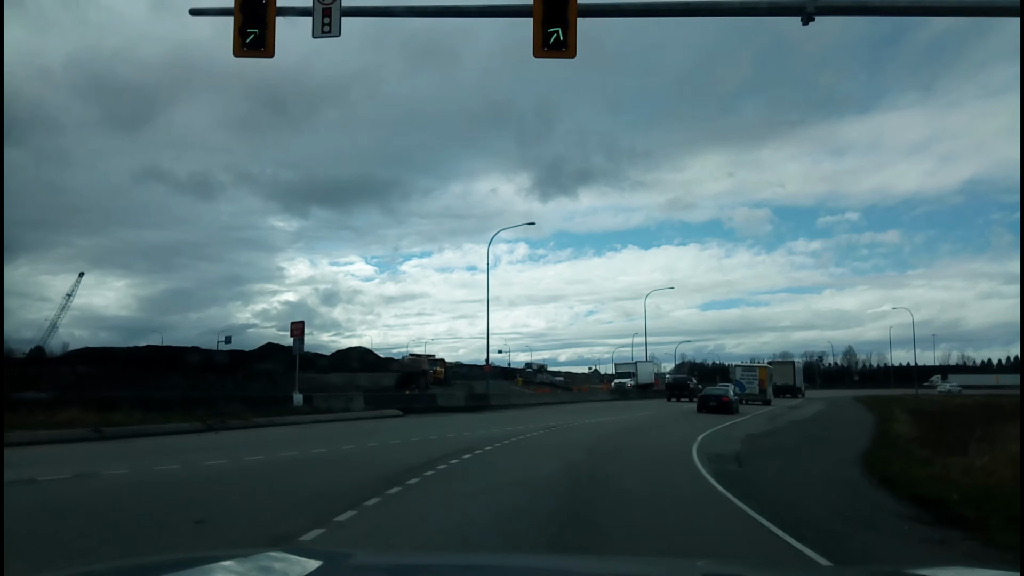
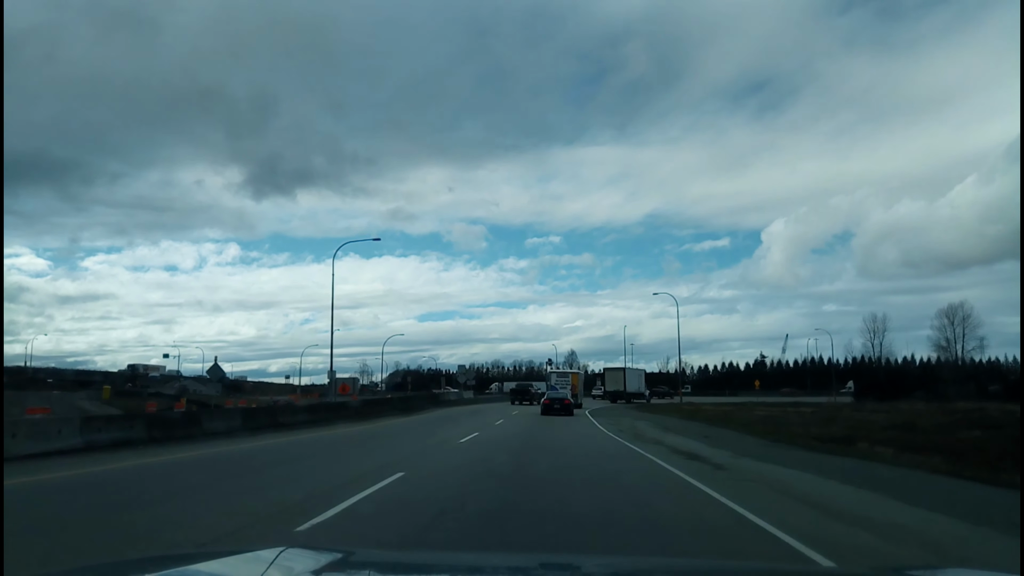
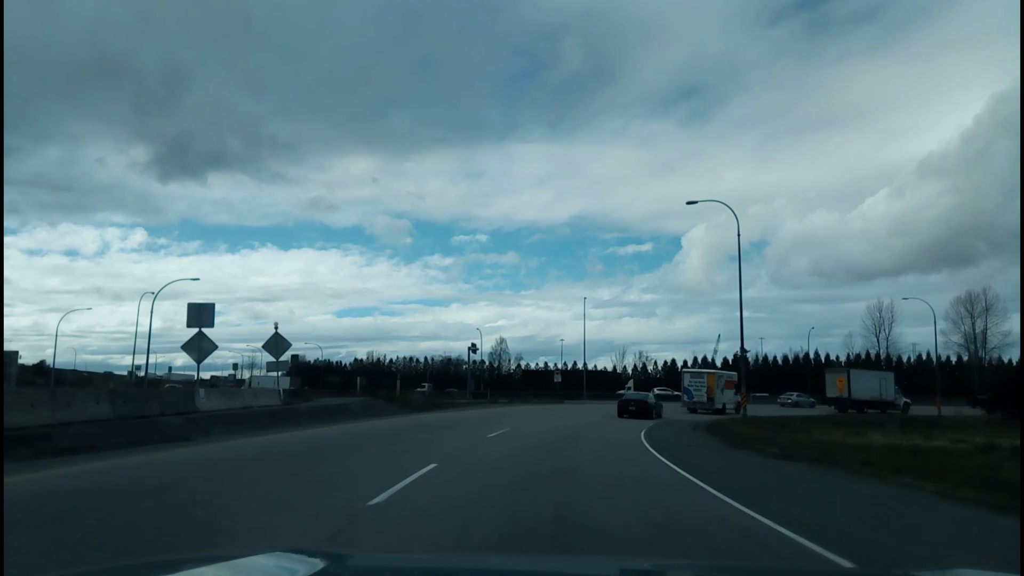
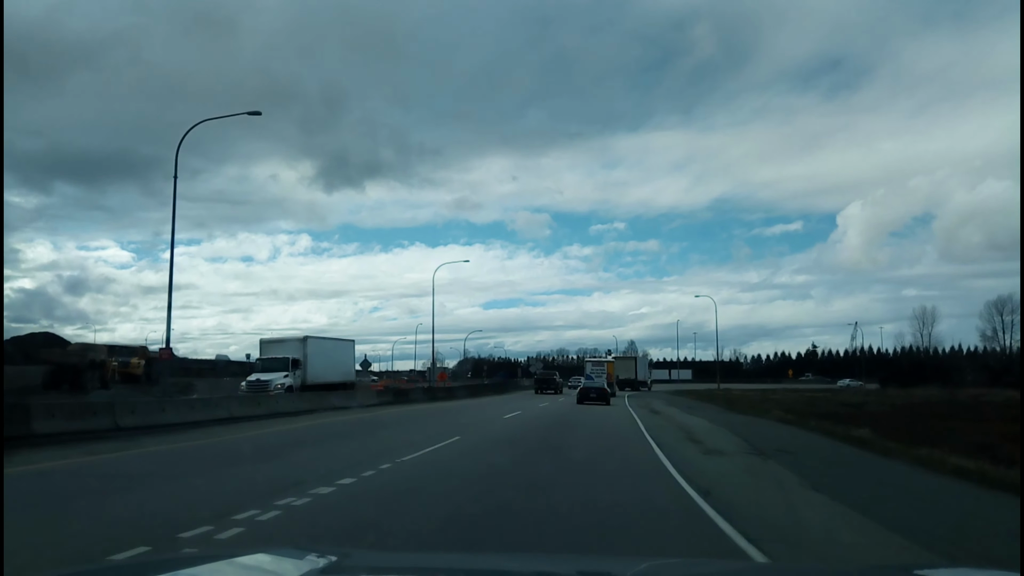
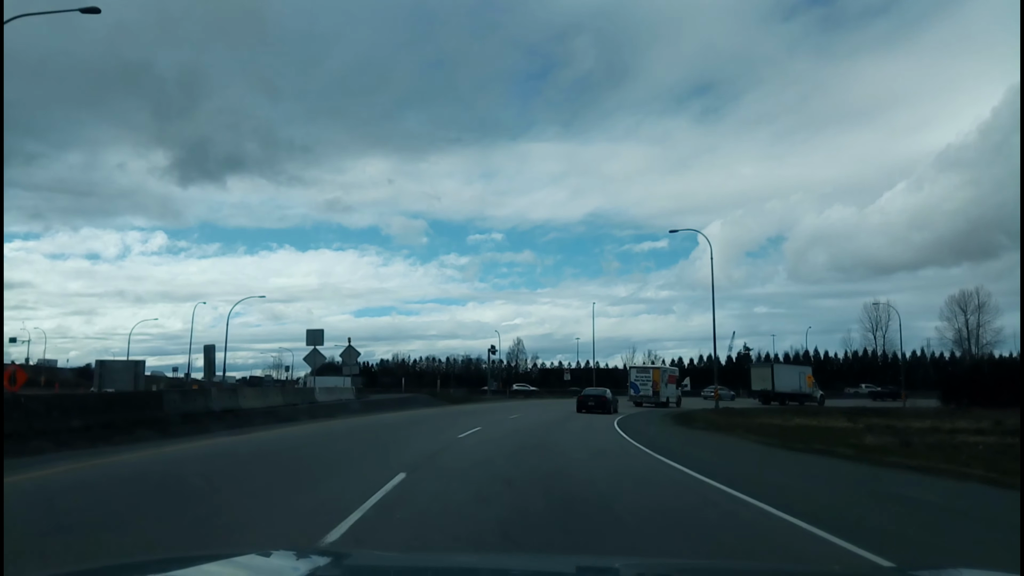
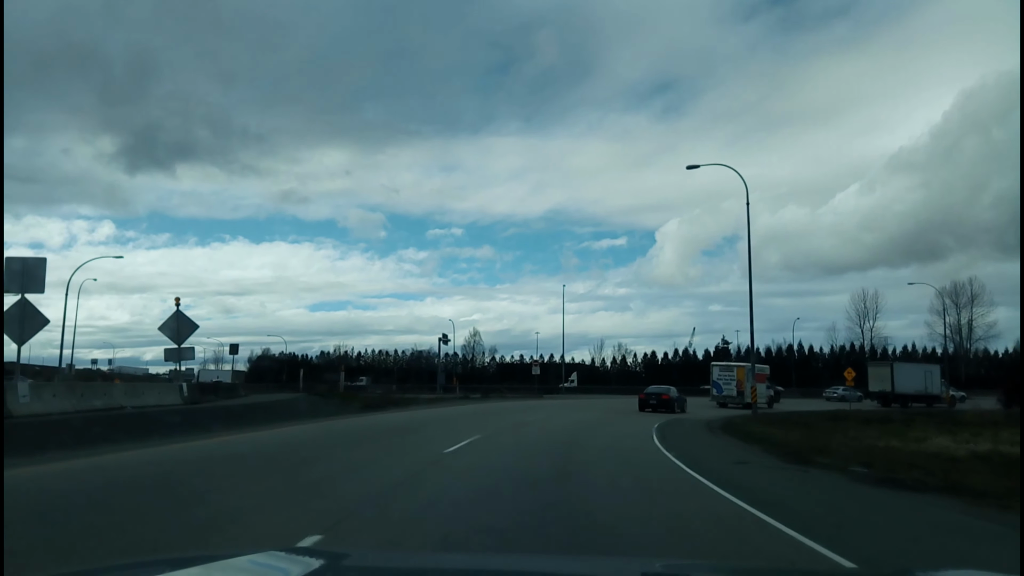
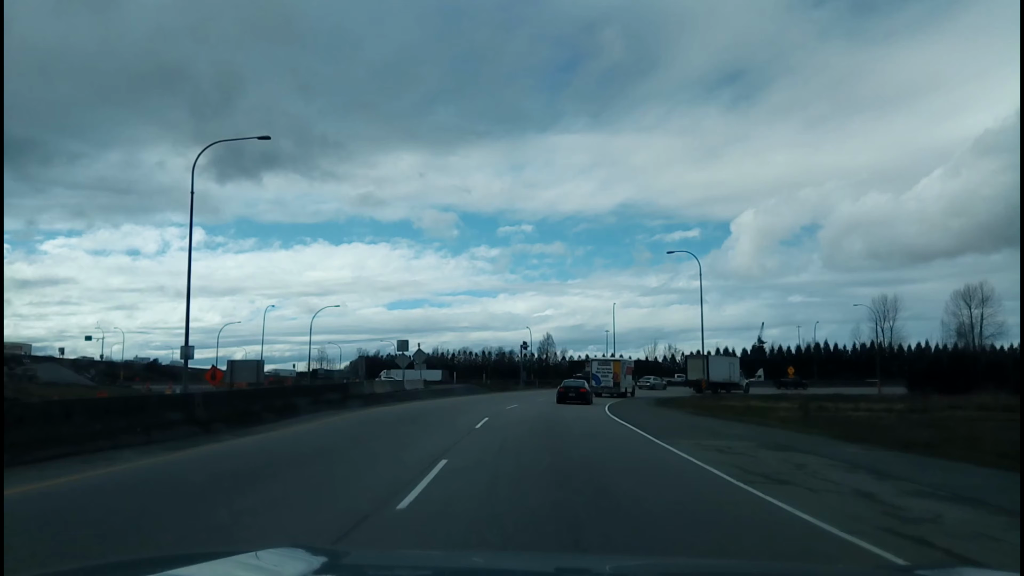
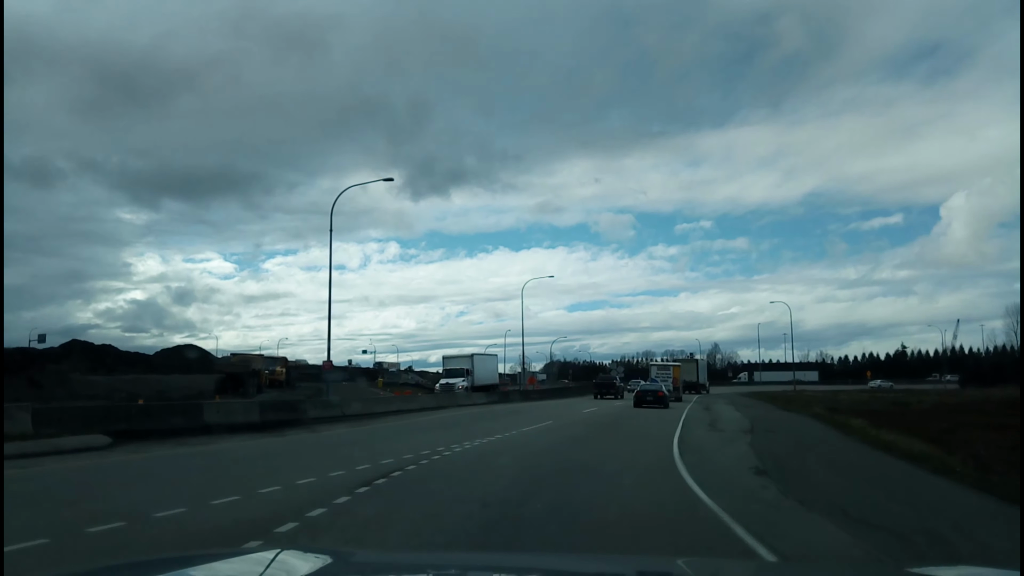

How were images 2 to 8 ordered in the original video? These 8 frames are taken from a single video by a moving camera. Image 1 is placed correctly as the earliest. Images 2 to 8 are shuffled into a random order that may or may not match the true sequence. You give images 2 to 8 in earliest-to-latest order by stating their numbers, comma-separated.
8, 4, 2, 7, 5, 3, 6
